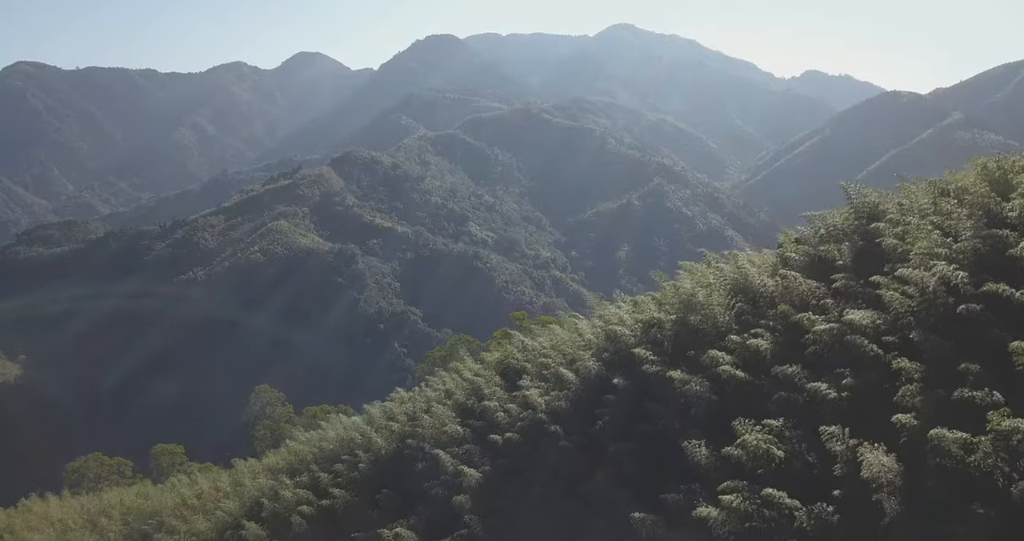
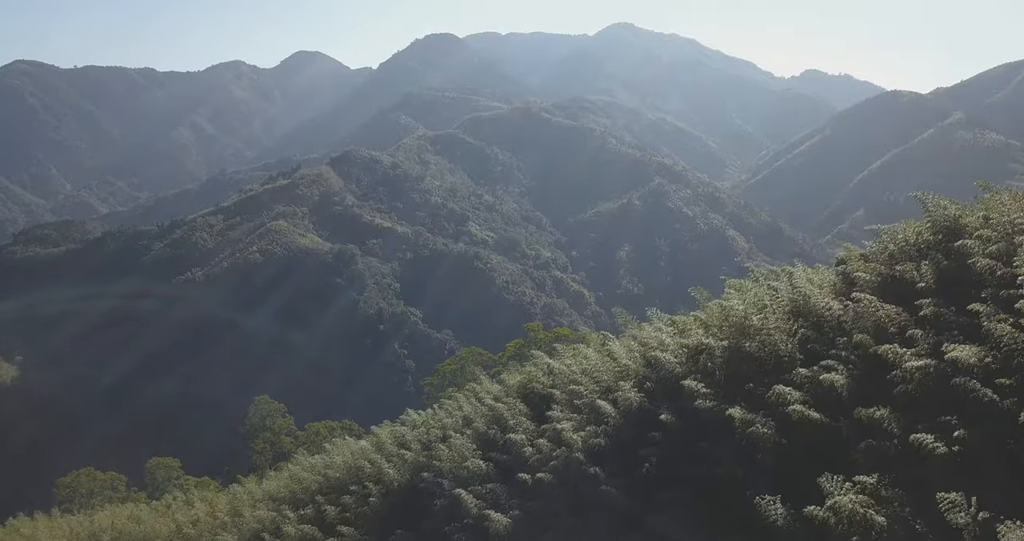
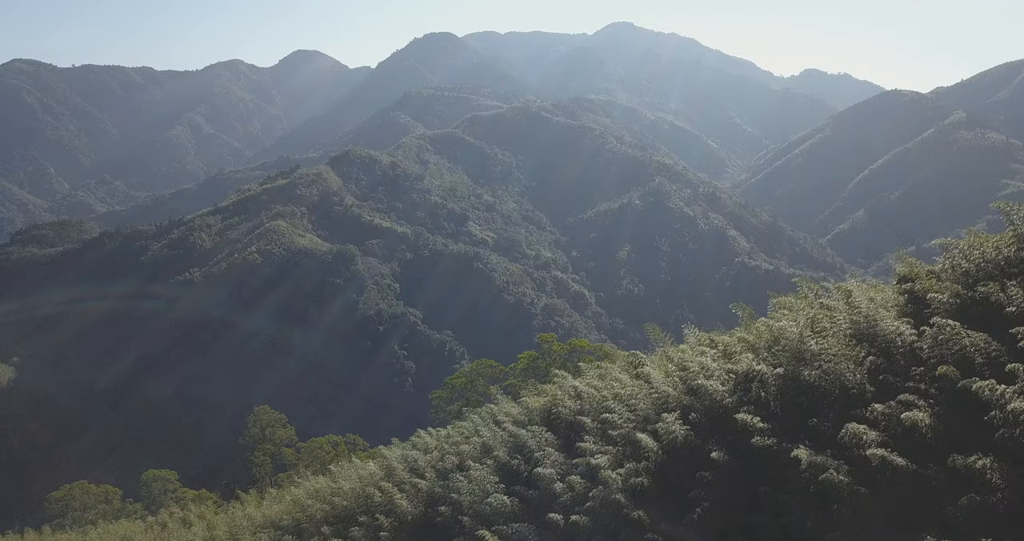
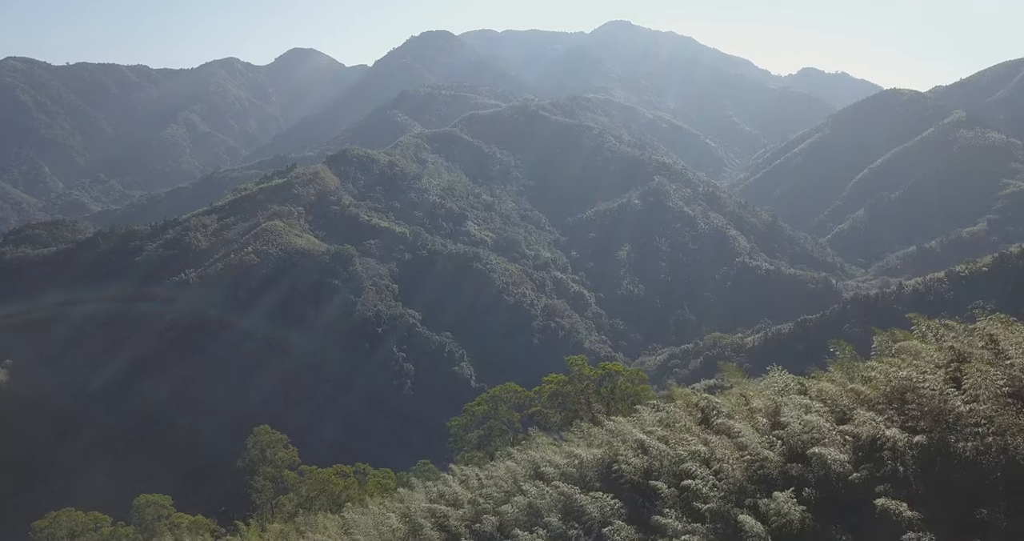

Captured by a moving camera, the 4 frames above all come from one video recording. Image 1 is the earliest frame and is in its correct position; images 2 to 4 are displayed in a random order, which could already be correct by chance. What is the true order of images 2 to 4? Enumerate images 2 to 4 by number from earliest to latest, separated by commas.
2, 3, 4
